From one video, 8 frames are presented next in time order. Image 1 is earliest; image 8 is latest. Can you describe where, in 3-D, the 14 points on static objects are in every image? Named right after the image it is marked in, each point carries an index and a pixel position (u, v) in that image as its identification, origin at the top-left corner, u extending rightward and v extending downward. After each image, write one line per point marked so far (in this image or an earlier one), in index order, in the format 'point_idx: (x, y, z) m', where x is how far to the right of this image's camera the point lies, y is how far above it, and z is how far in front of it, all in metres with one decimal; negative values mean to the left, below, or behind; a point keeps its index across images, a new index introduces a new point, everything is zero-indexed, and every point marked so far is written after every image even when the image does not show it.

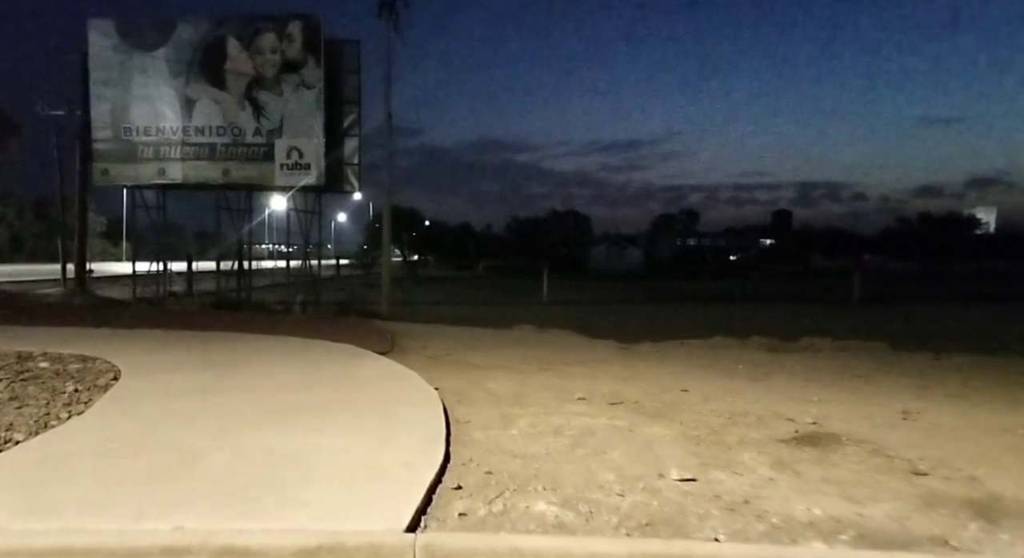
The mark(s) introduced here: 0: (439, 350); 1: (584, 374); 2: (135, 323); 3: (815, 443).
0: (-1.1, -1.1, +9.7) m
1: (+0.9, -1.1, +7.8) m
2: (-8.2, -1.0, +14.4) m
3: (+2.3, -1.2, +5.0) m
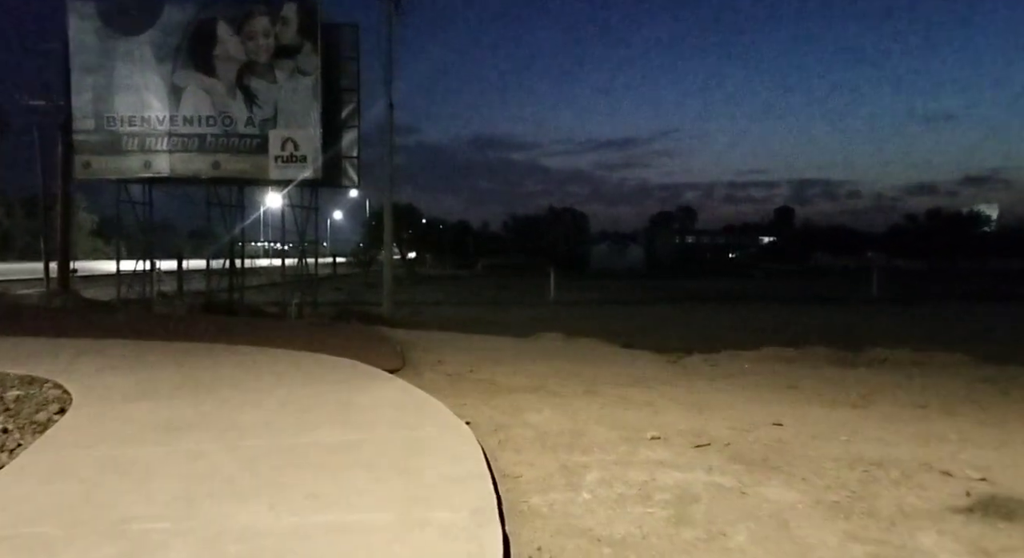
0: (-0.7, -1.1, +8.3) m
1: (+1.3, -1.2, +6.4) m
2: (-7.8, -1.0, +12.9) m
3: (+2.7, -1.3, +3.6) m
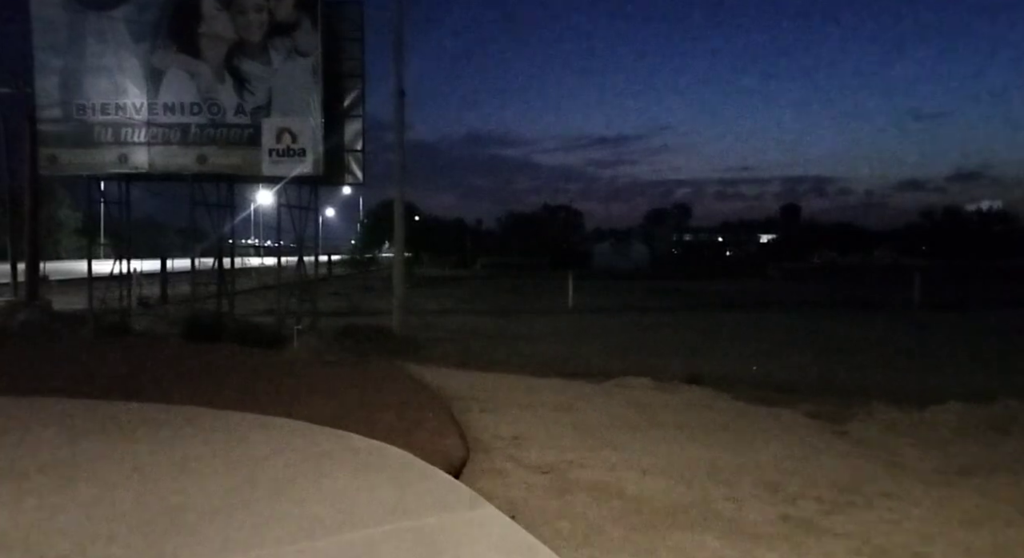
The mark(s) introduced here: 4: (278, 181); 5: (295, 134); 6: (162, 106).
0: (+0.3, -1.5, +5.7) m
1: (+2.3, -1.5, +3.8) m
2: (-6.9, -1.4, +10.2) m
3: (+3.7, -1.7, +1.0) m
4: (-7.0, +3.0, +19.8) m
5: (-6.2, +4.2, +19.0) m
6: (-10.1, +5.0, +19.2) m
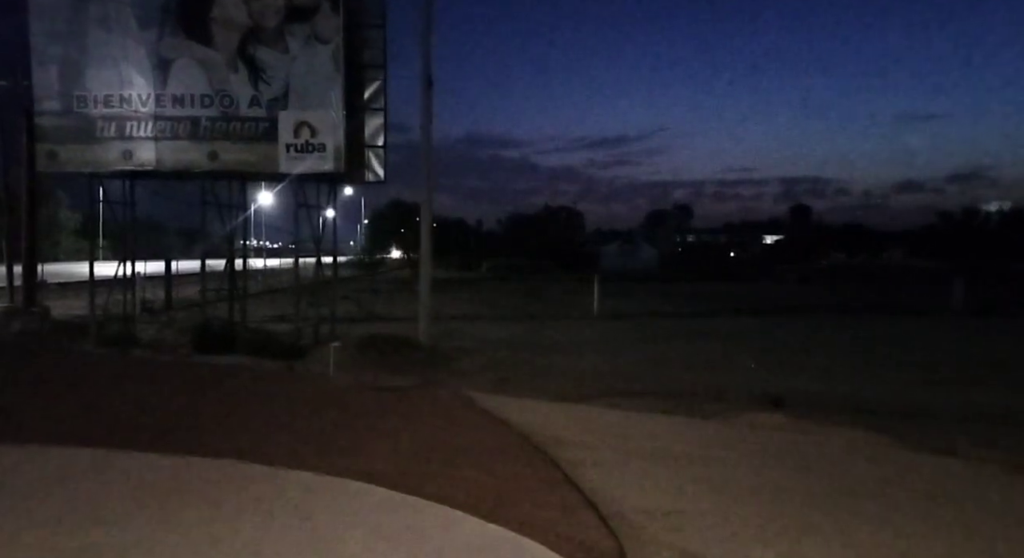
0: (+1.3, -1.6, +4.2) m
1: (+3.3, -1.7, +2.4) m
2: (-5.9, -1.5, +8.8) m
3: (+4.8, -1.8, -0.4) m
4: (-6.0, +2.8, +18.4) m
5: (-5.2, +4.0, +17.6) m
6: (-9.1, +4.8, +17.7) m
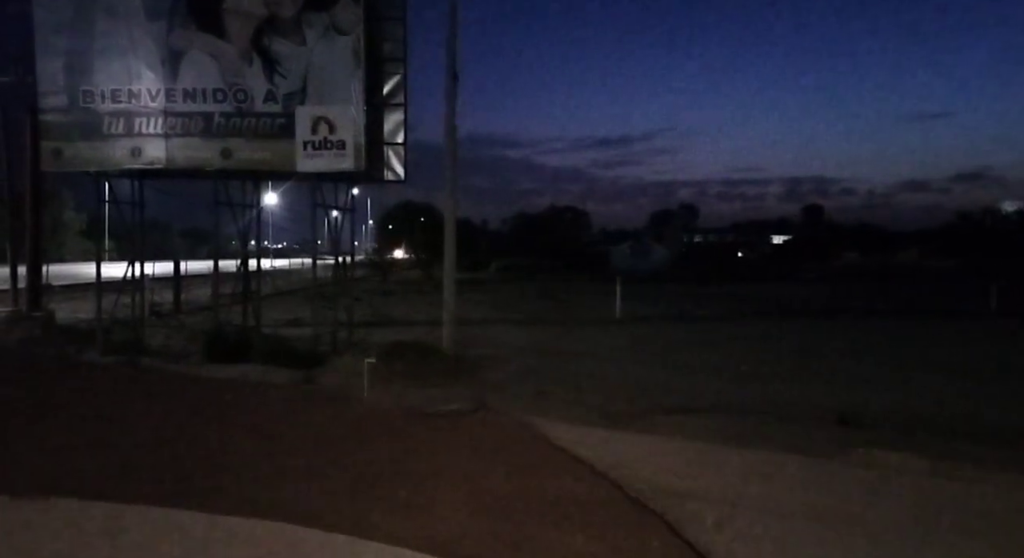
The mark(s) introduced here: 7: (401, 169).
0: (+2.0, -1.7, +3.3) m
1: (+3.9, -1.8, +1.4) m
2: (-5.2, -1.6, +7.8) m
3: (+5.4, -1.9, -1.4) m
4: (-5.3, +2.7, +17.4) m
5: (-4.5, +3.9, +16.6) m
6: (-8.4, +4.7, +16.8) m
7: (-2.9, +3.0, +17.6) m
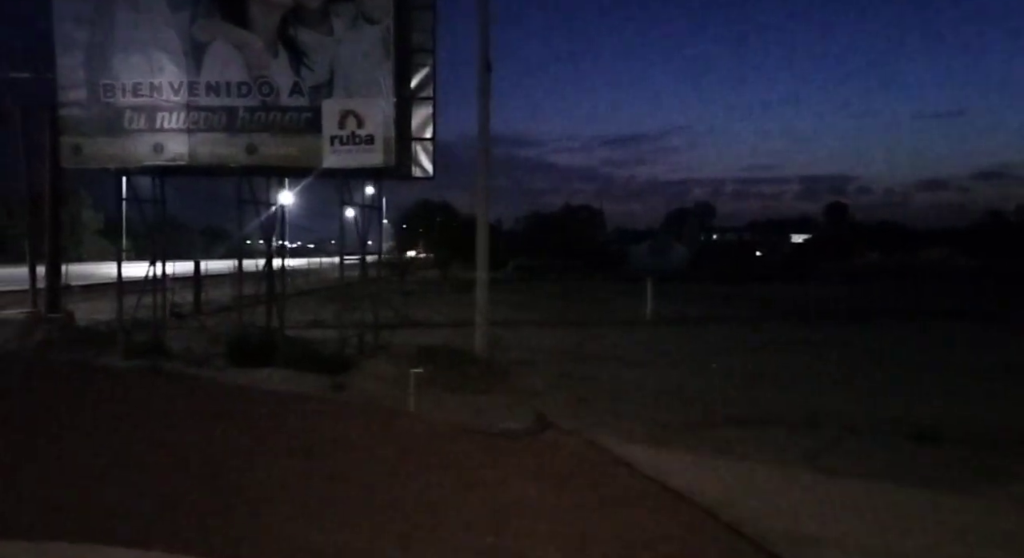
0: (+2.6, -1.8, +2.4) m
1: (+4.5, -1.8, +0.5) m
2: (-4.5, -1.7, +7.1) m
3: (+5.9, -2.0, -2.3) m
4: (-4.4, +2.7, +16.7) m
5: (-3.6, +3.9, +15.9) m
6: (-7.5, +4.7, +16.1) m
7: (-2.0, +2.9, +16.9) m
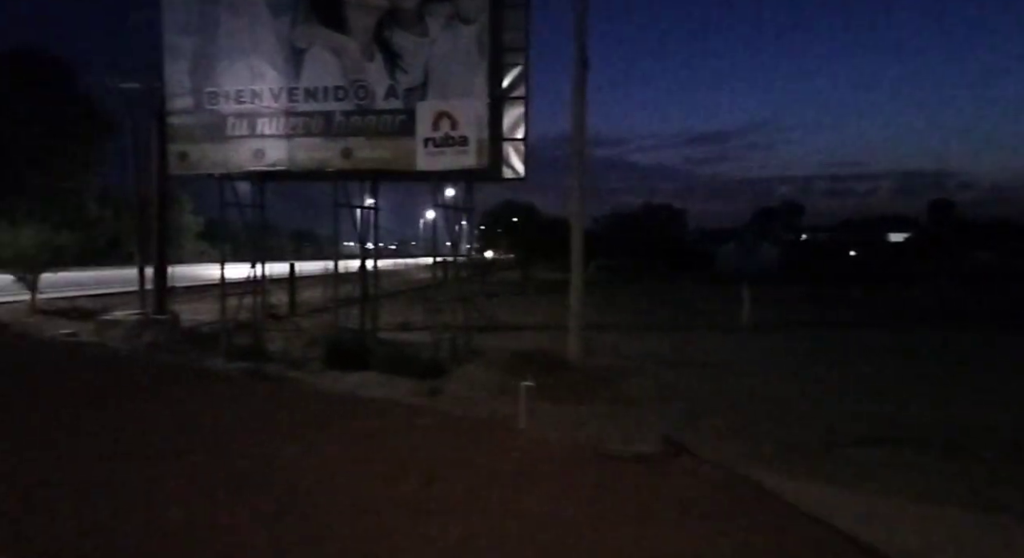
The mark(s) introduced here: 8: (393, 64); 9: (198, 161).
0: (+3.2, -1.8, +1.6) m
1: (+4.9, -1.9, -0.6) m
2: (-3.3, -1.8, +7.0) m
3: (+6.0, -2.1, -3.5) m
4: (-2.0, +2.6, +16.6) m
5: (-1.3, +3.8, +15.6) m
6: (-5.2, +4.6, +16.3) m
7: (+0.3, +2.8, +16.4) m
8: (-2.9, +5.2, +16.0) m
9: (-8.0, +3.0, +17.0) m
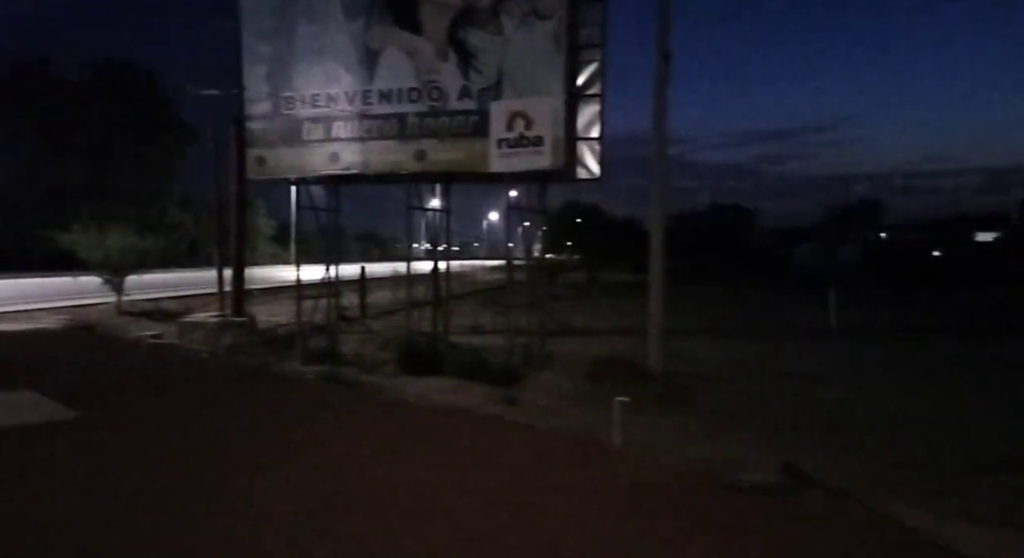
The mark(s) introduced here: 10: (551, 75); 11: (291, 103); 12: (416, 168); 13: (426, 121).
0: (+3.7, -1.9, +0.7) m
1: (+5.1, -2.0, -1.6) m
2: (-2.3, -1.8, +6.8) m
3: (+5.9, -2.1, -4.6) m
4: (-0.1, +2.5, +16.2) m
5: (+0.4, +3.7, +15.2) m
6: (-3.3, +4.5, +16.2) m
7: (+2.2, +2.7, +15.8) m
8: (-1.1, +5.1, +15.7) m
9: (-6.1, +2.9, +17.1) m
10: (+0.8, +4.7, +15.1) m
11: (-5.6, +4.5, +16.9) m
12: (-2.4, +2.7, +16.1) m
13: (-2.1, +3.8, +16.0) m
